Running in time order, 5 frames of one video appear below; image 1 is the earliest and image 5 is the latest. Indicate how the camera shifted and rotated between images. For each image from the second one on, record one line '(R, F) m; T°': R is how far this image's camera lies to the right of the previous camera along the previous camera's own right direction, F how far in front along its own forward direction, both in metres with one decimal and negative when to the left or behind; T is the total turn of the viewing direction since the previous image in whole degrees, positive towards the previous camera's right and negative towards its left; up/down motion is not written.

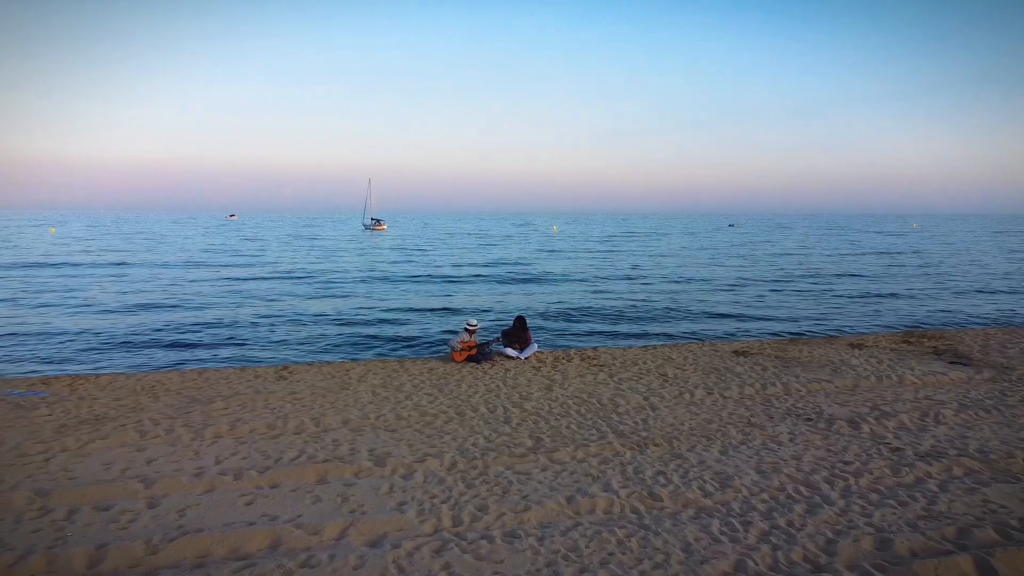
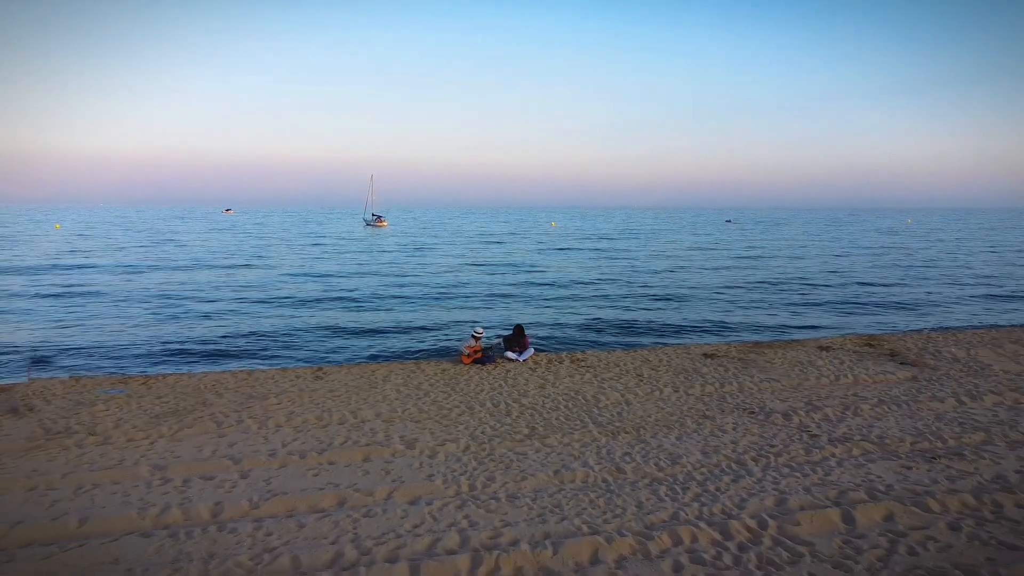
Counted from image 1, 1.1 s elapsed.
(0.0, -1.7) m; 0°
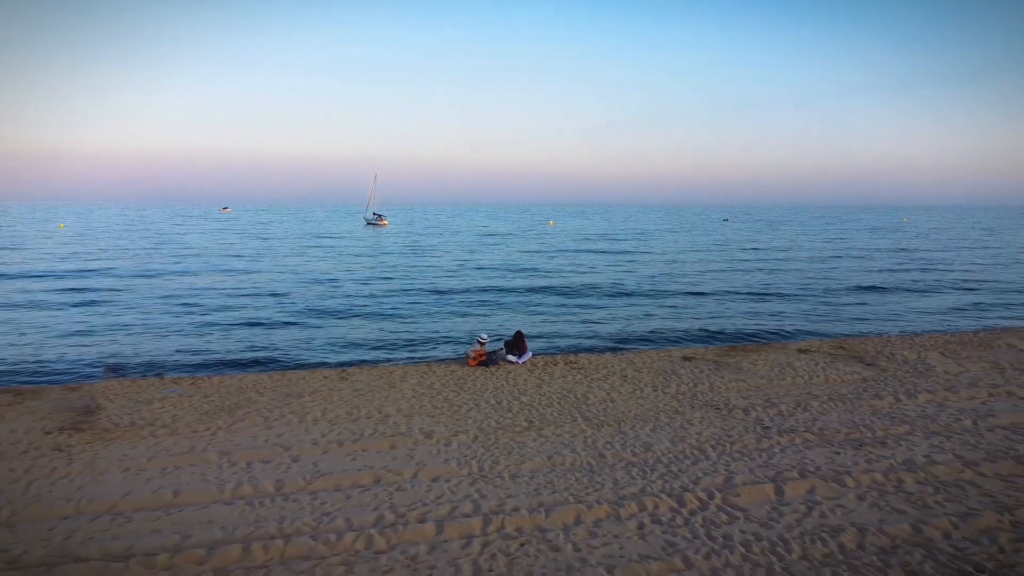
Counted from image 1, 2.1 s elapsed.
(0.0, -1.5) m; 0°
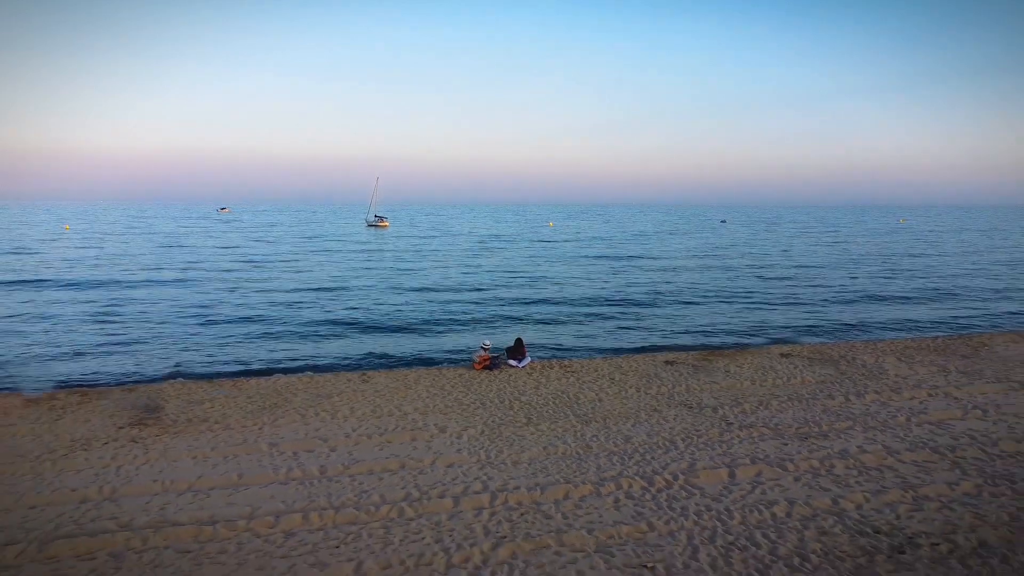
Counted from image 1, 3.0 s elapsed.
(0.0, -1.6) m; 0°
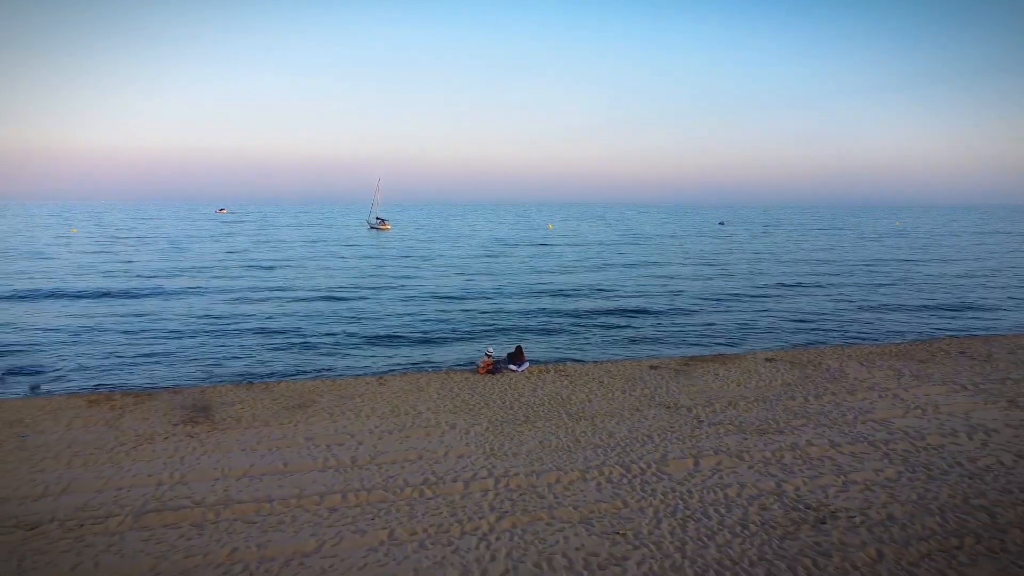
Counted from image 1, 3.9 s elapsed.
(0.0, -1.7) m; 0°
